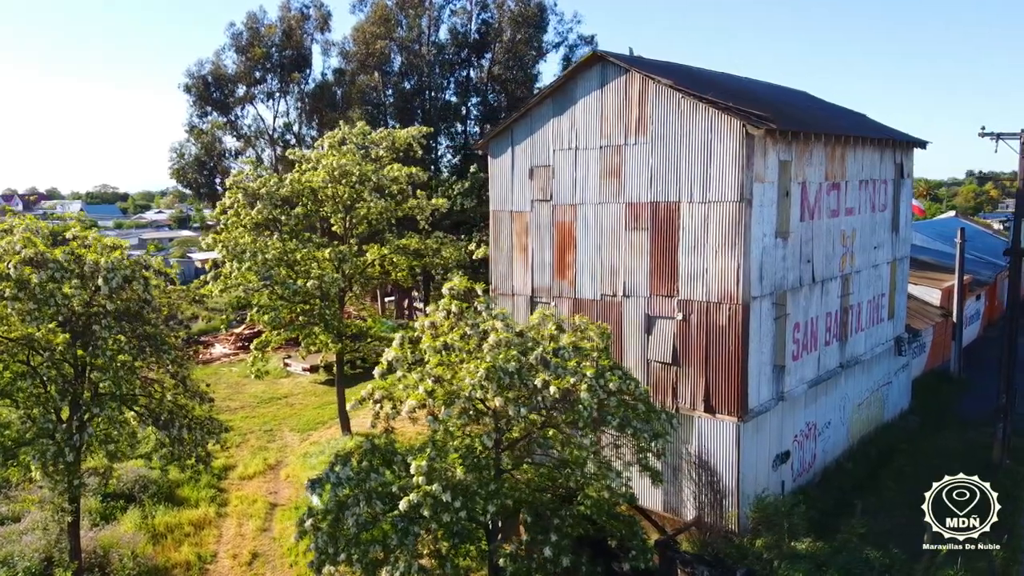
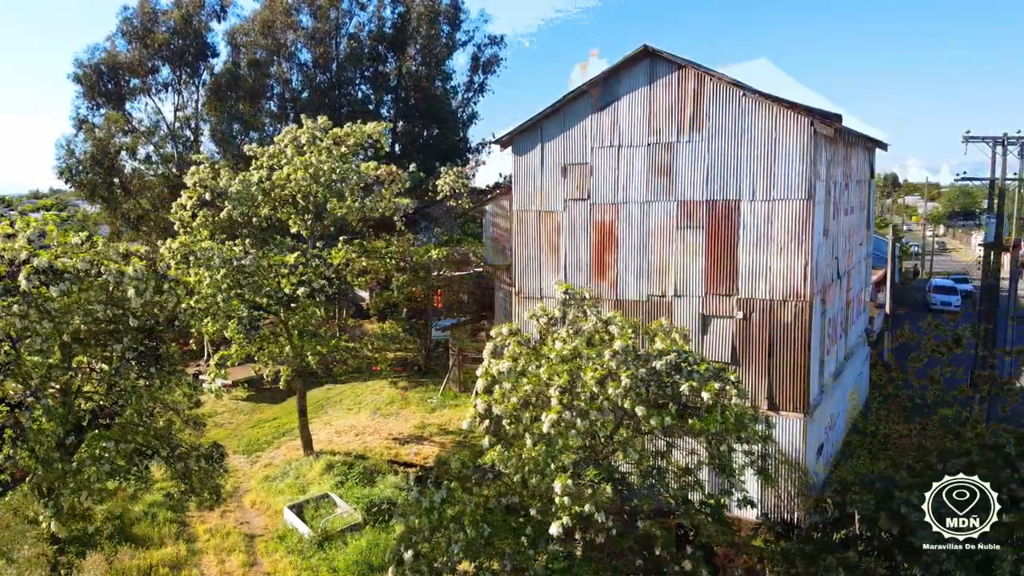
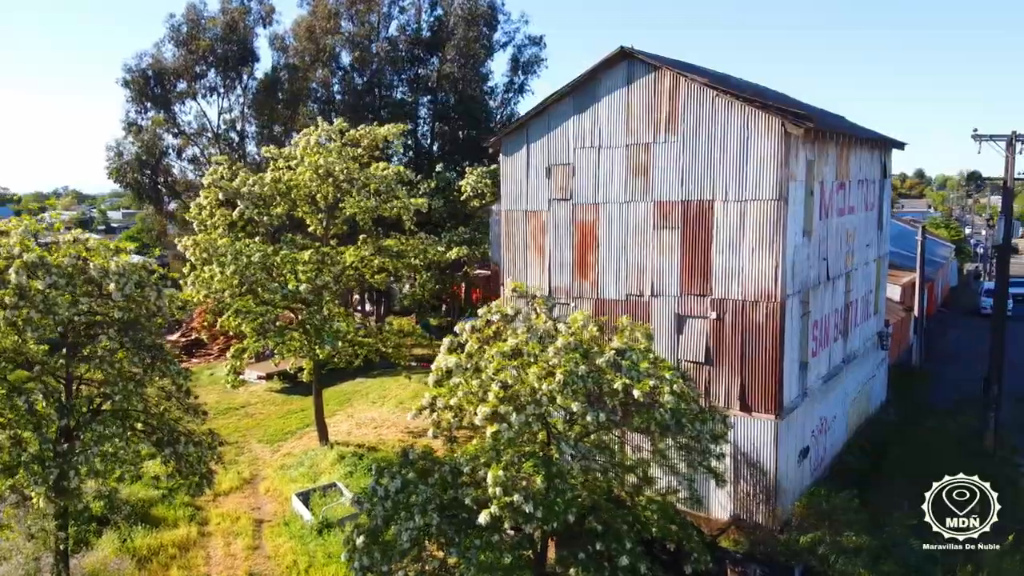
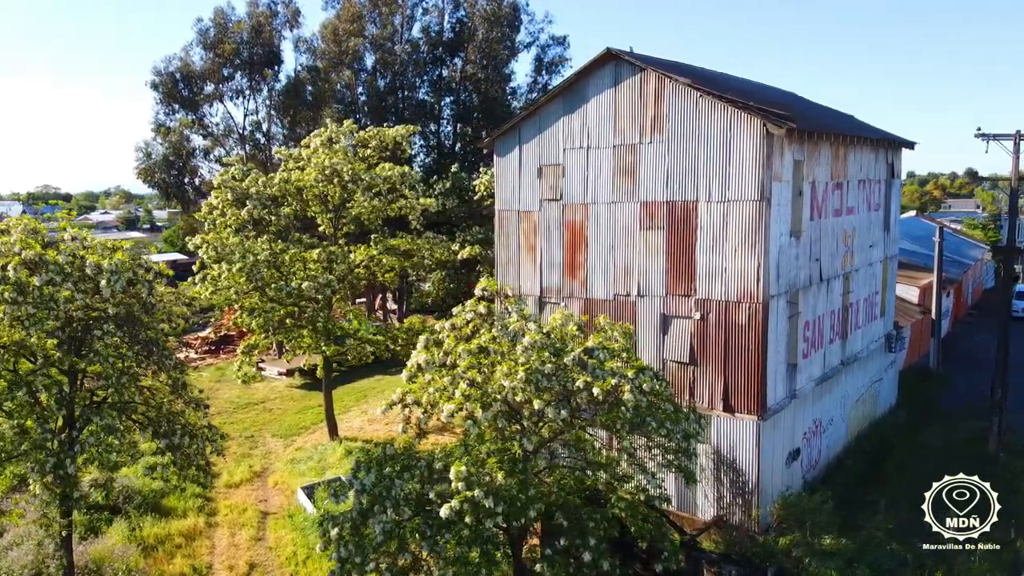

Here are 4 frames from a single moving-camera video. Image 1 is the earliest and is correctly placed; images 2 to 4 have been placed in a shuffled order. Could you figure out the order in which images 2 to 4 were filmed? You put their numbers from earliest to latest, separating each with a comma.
4, 3, 2
